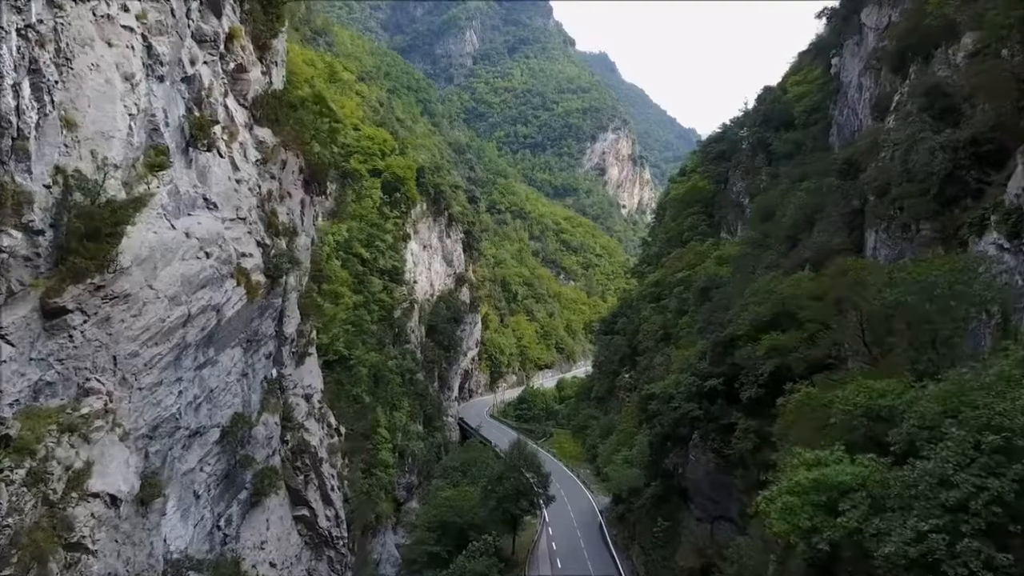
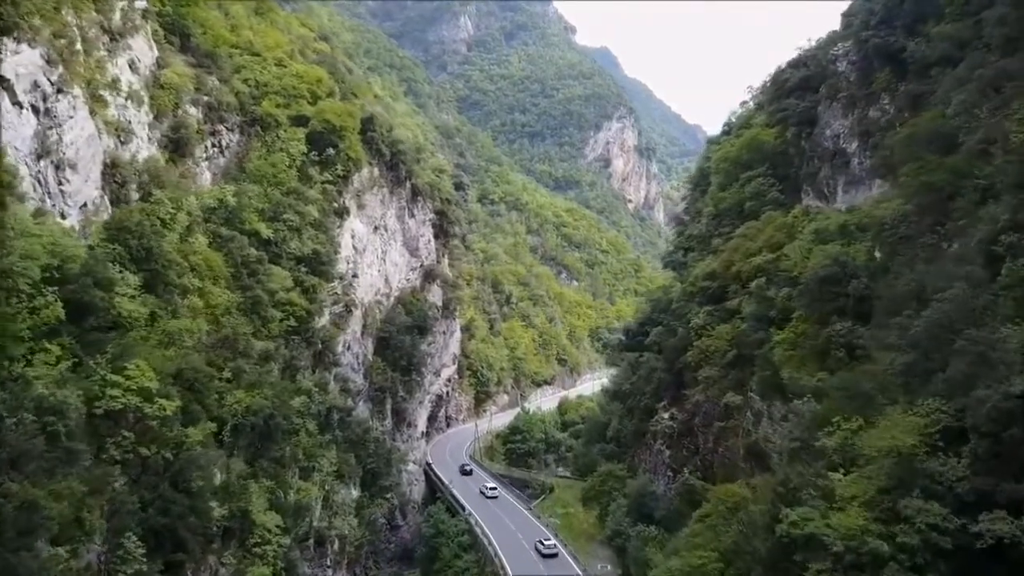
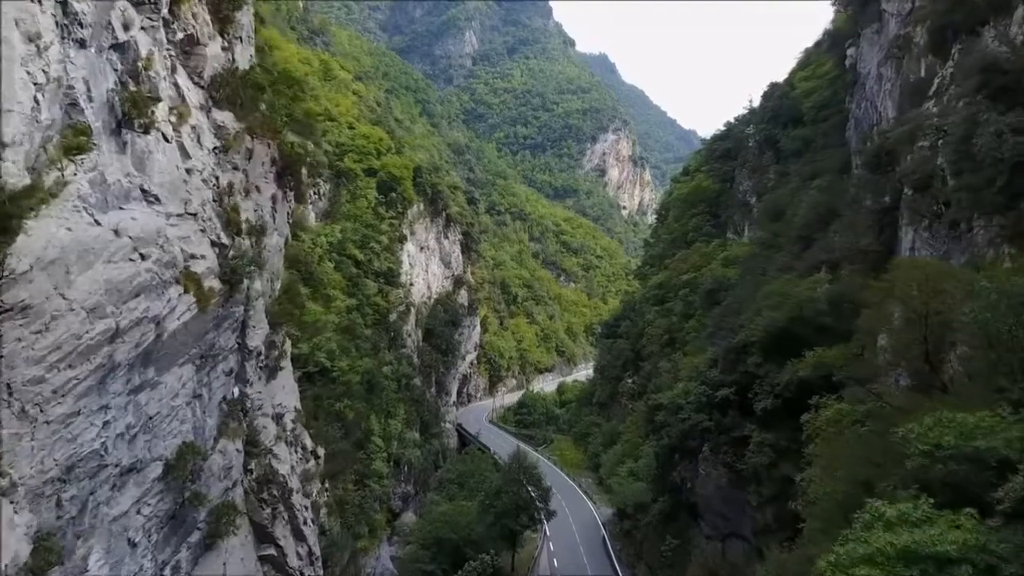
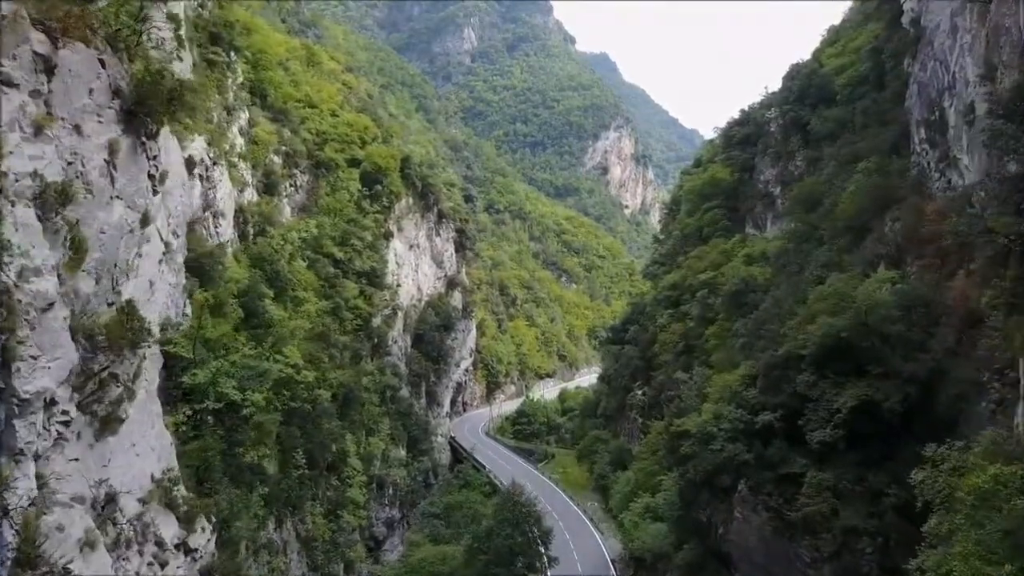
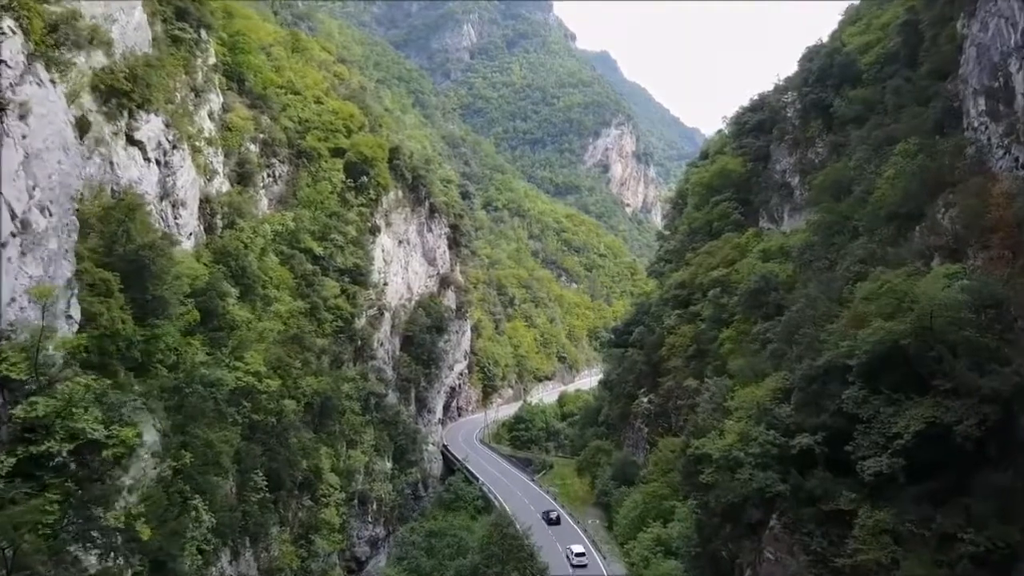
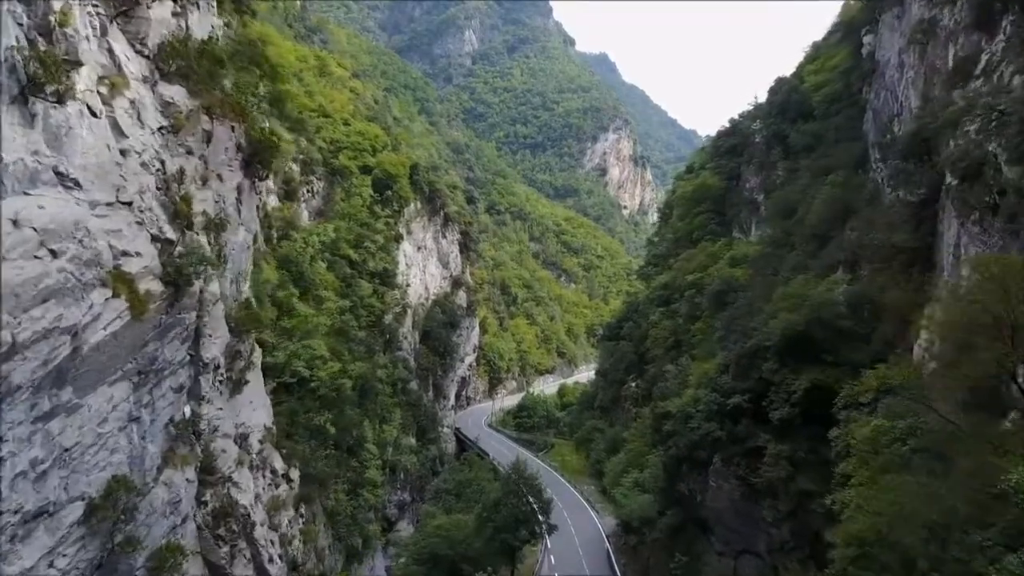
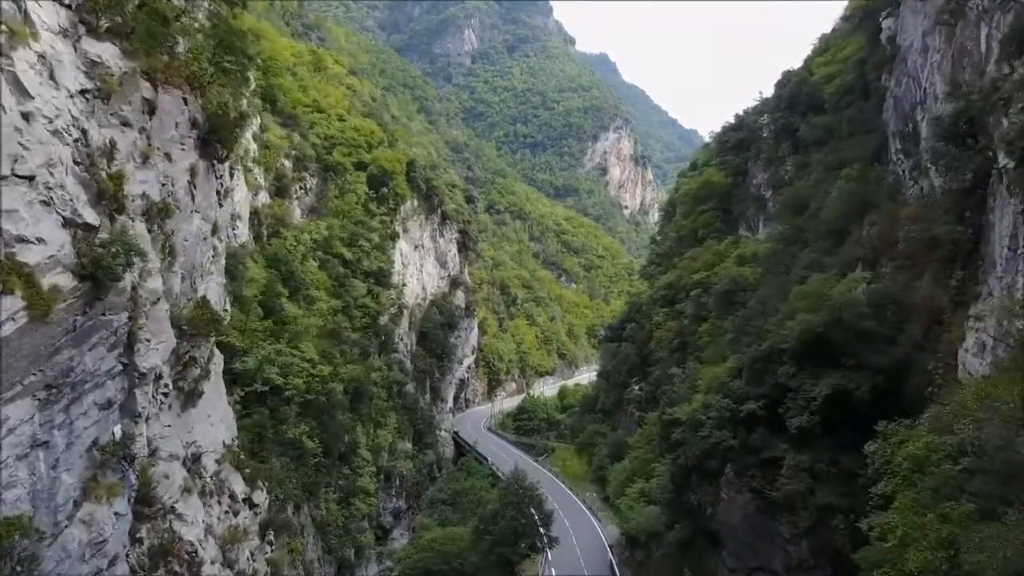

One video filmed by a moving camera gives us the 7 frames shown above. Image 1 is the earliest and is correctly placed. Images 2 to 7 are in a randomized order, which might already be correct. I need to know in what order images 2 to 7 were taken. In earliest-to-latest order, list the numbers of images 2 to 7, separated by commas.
3, 6, 7, 4, 5, 2
